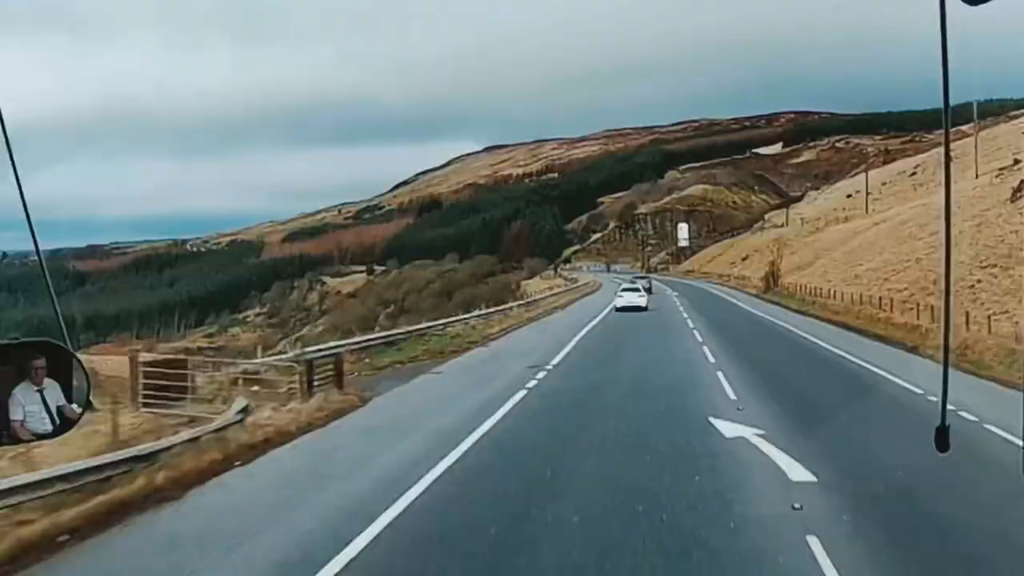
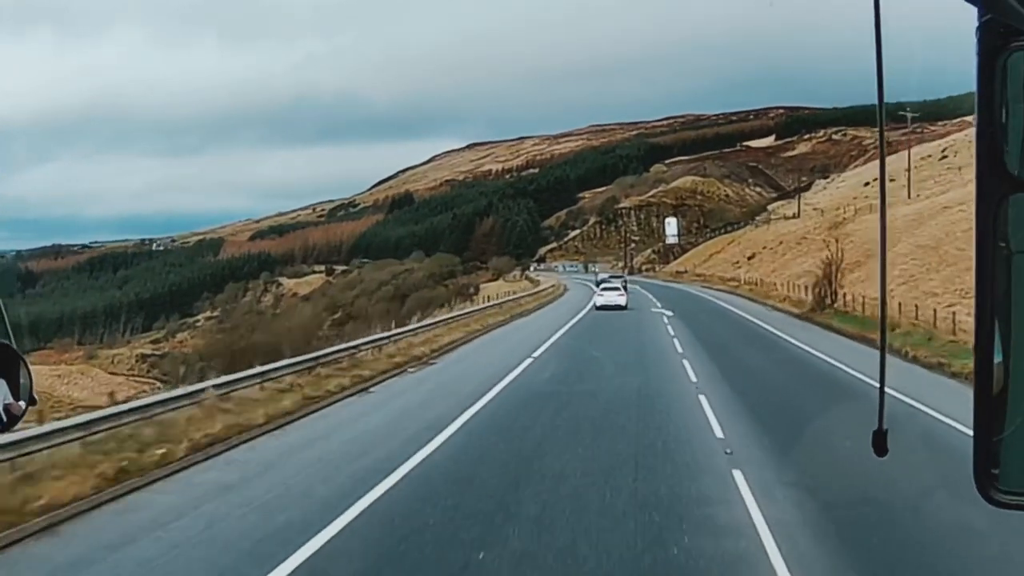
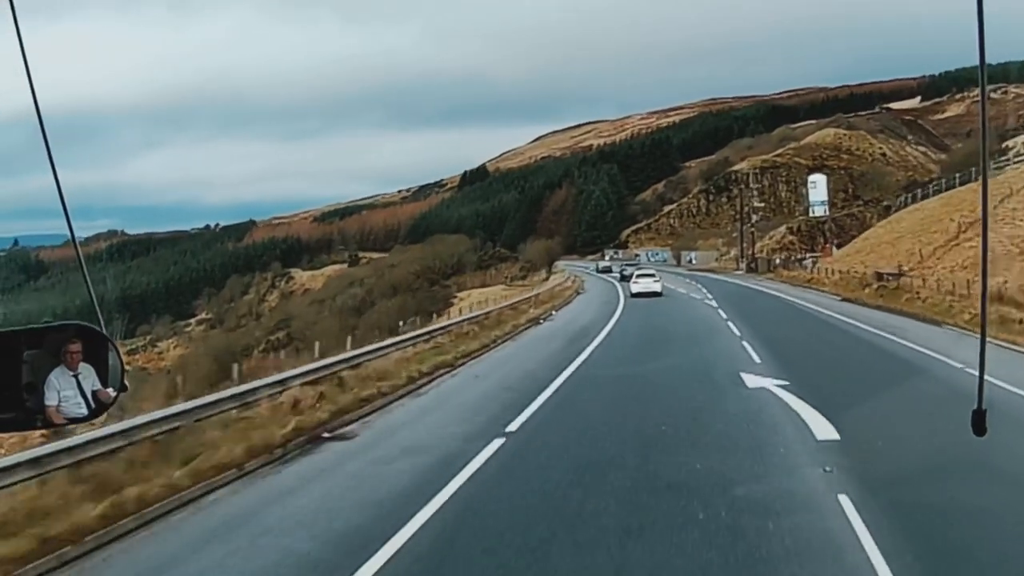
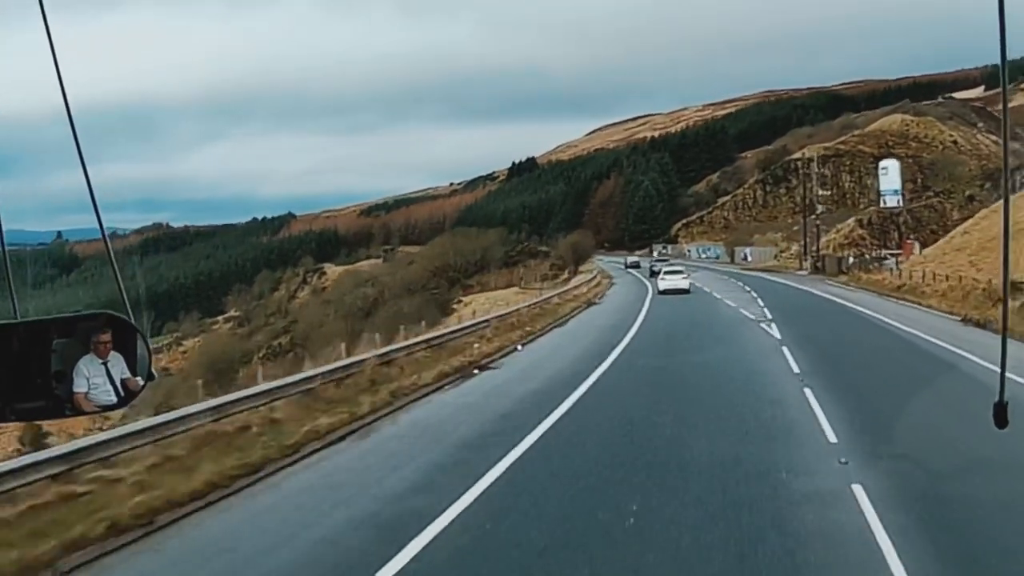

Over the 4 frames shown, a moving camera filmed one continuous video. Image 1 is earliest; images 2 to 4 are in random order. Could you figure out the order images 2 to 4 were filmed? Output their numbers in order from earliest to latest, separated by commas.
2, 3, 4
